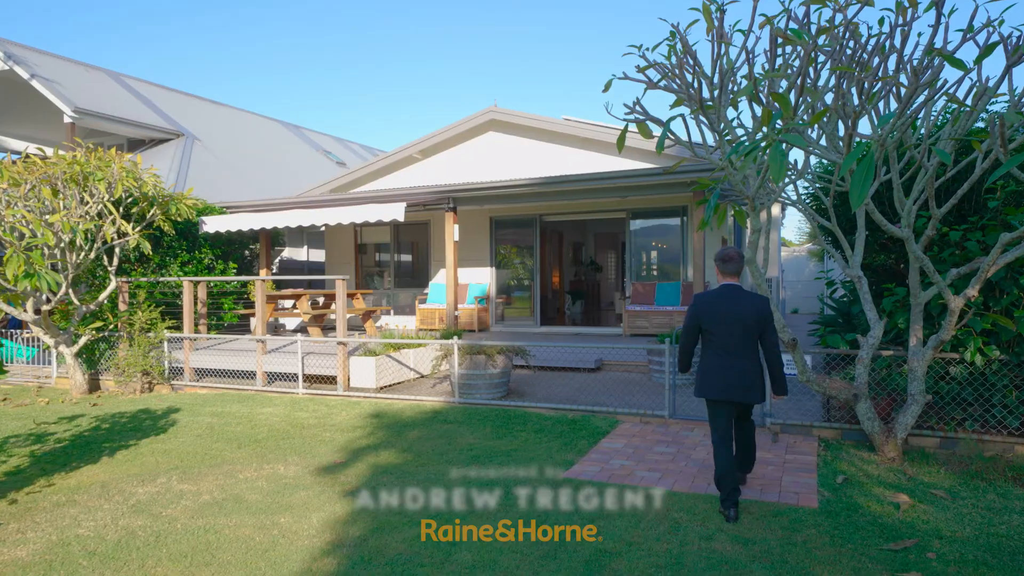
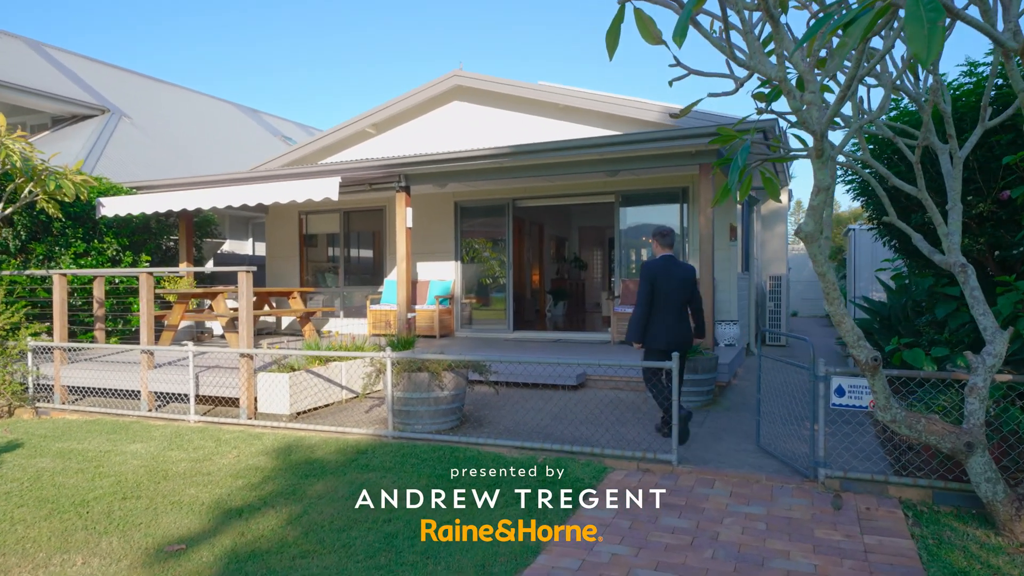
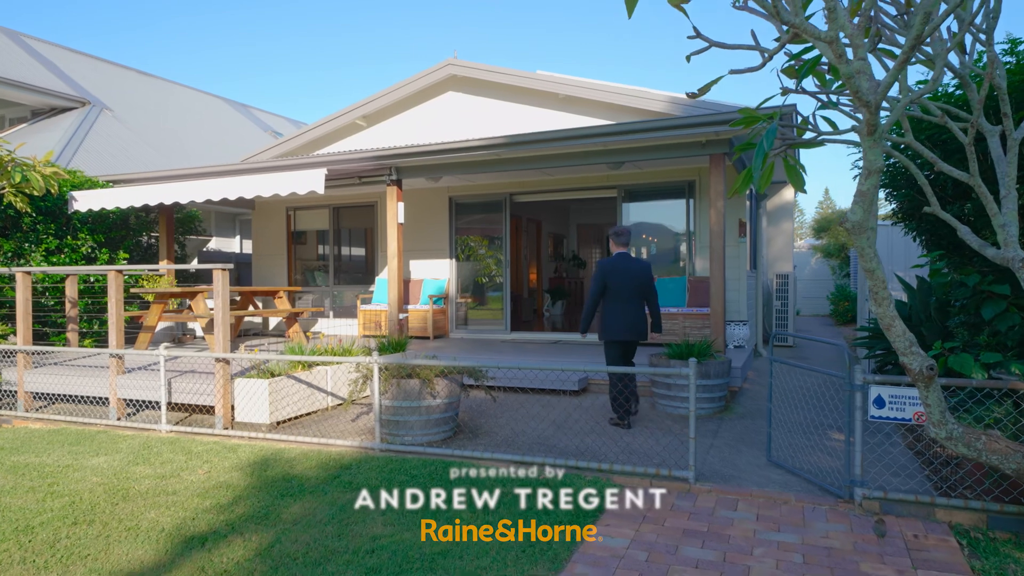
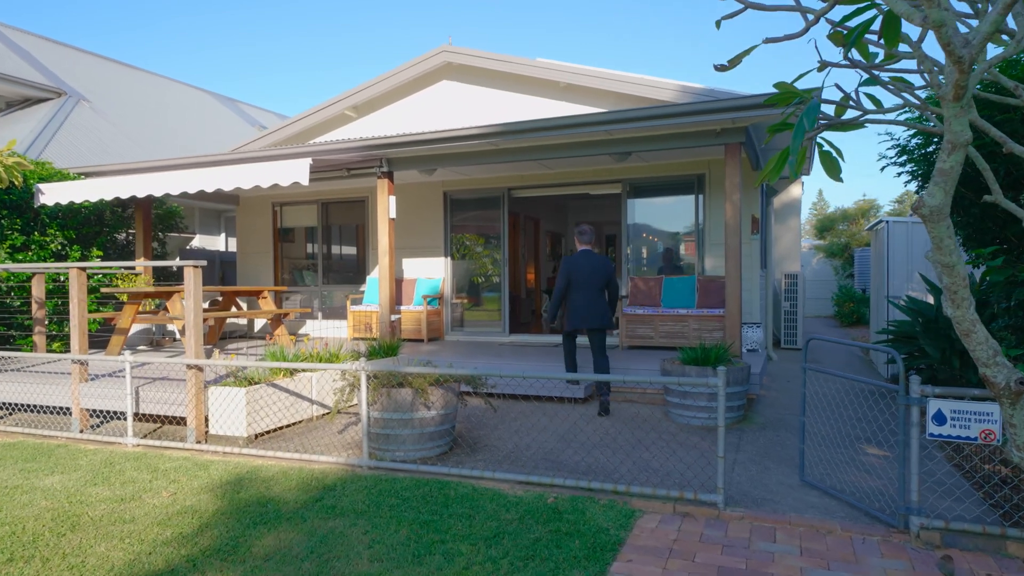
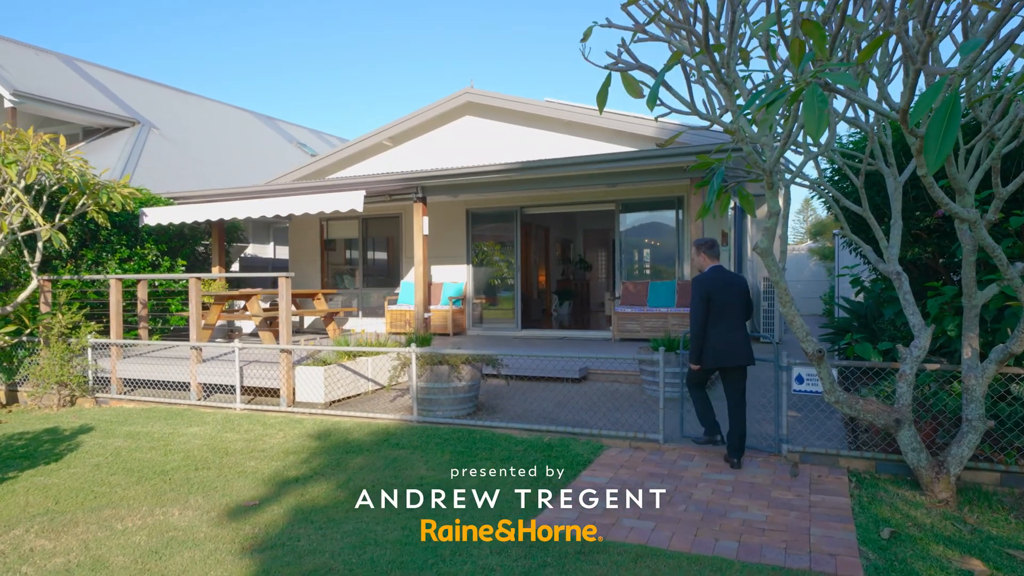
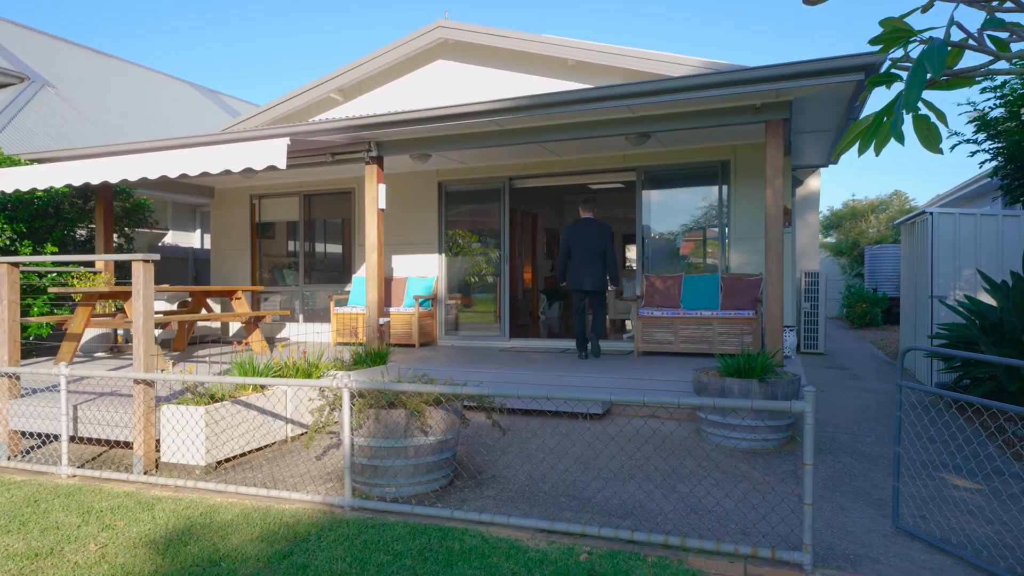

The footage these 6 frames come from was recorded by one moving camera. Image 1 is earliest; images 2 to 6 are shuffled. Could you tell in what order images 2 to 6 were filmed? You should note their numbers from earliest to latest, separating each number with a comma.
5, 2, 3, 4, 6
